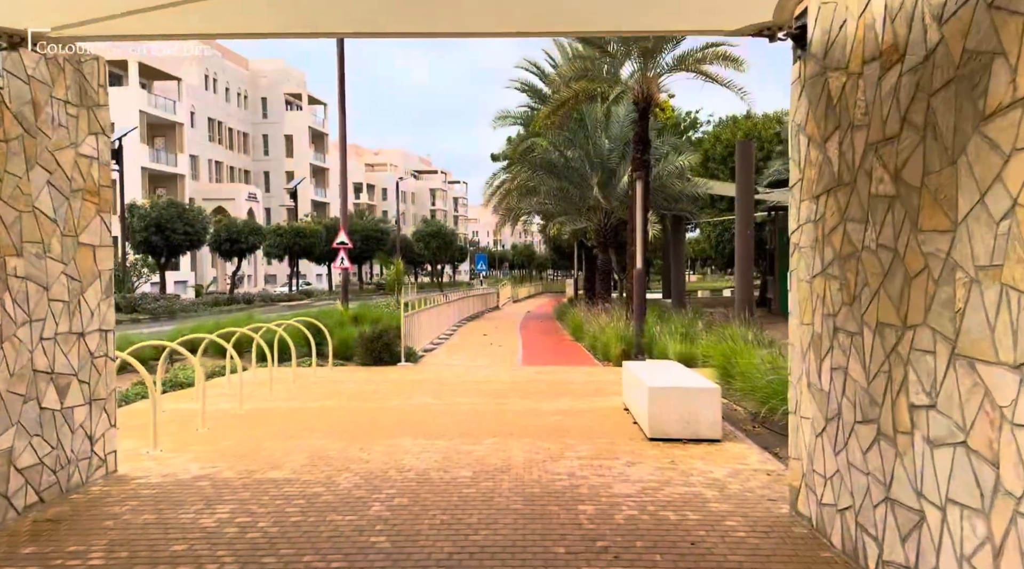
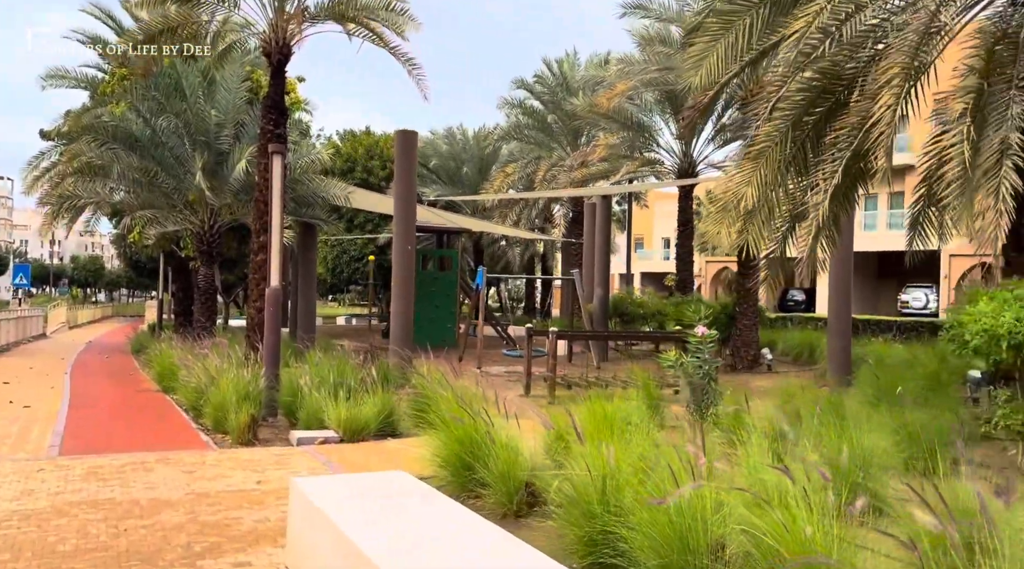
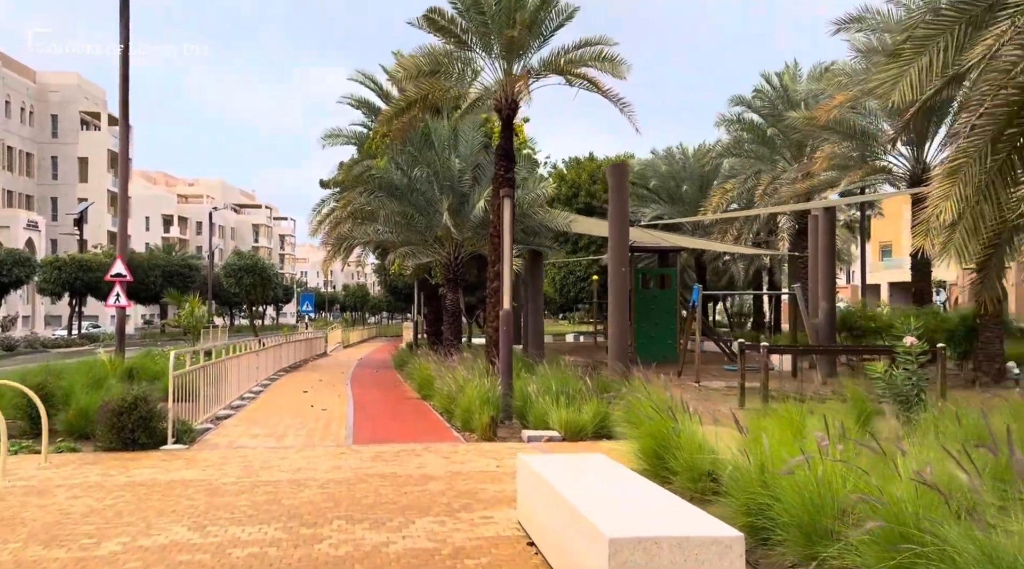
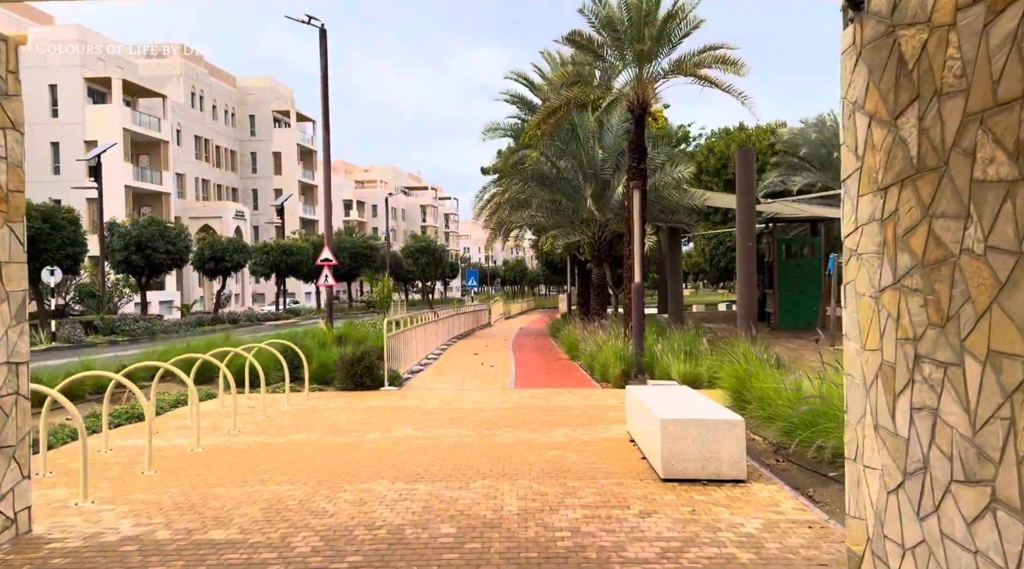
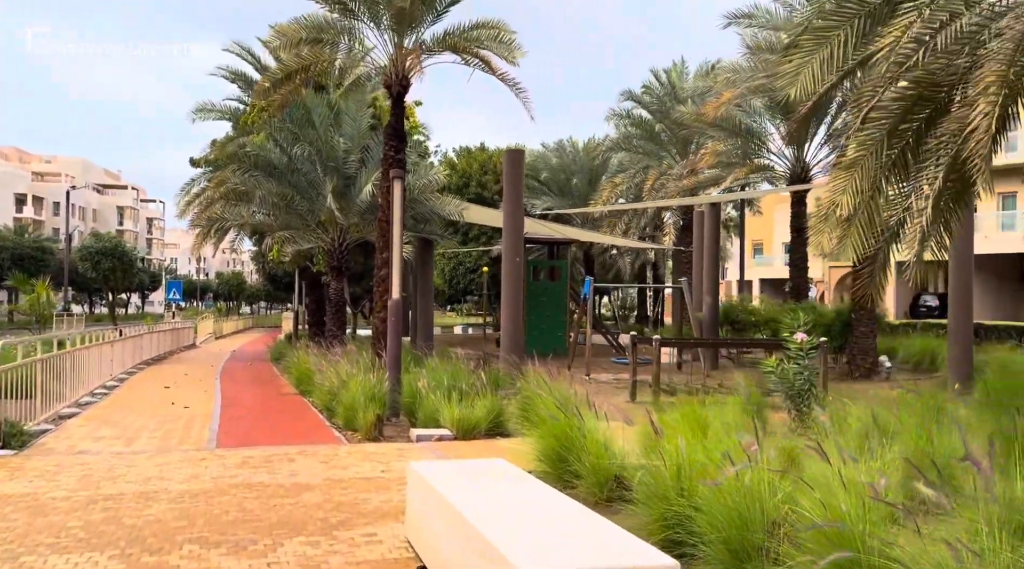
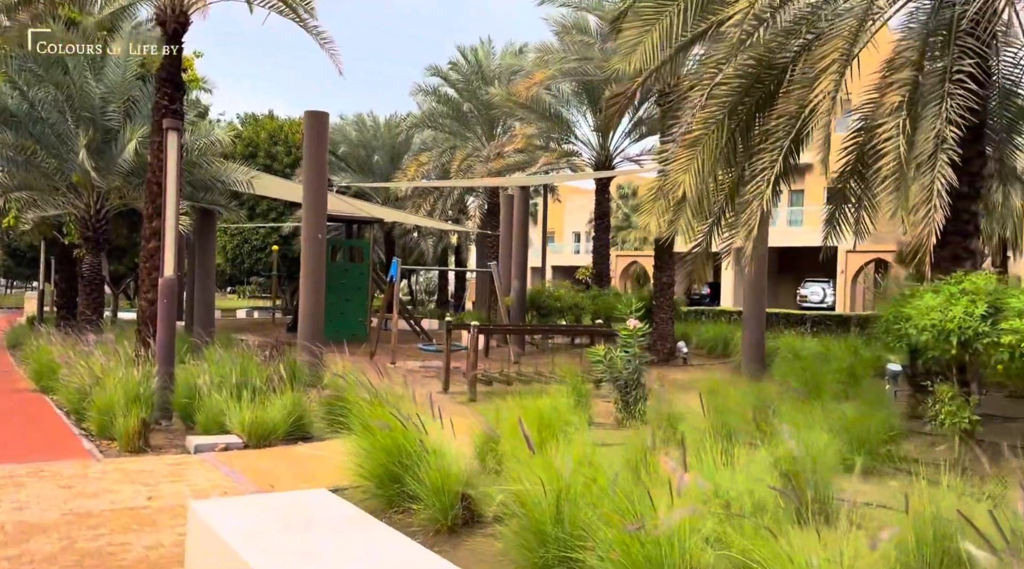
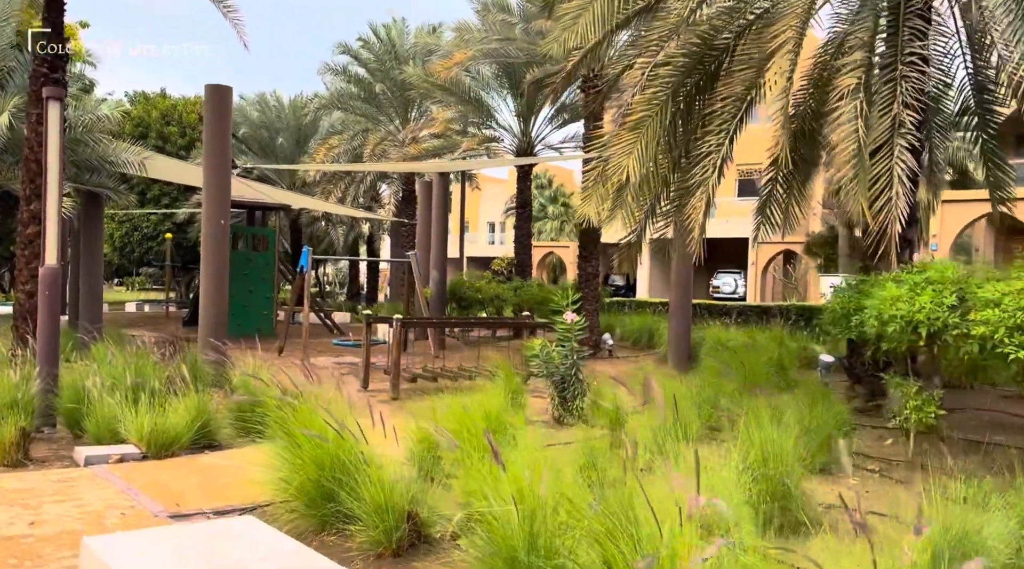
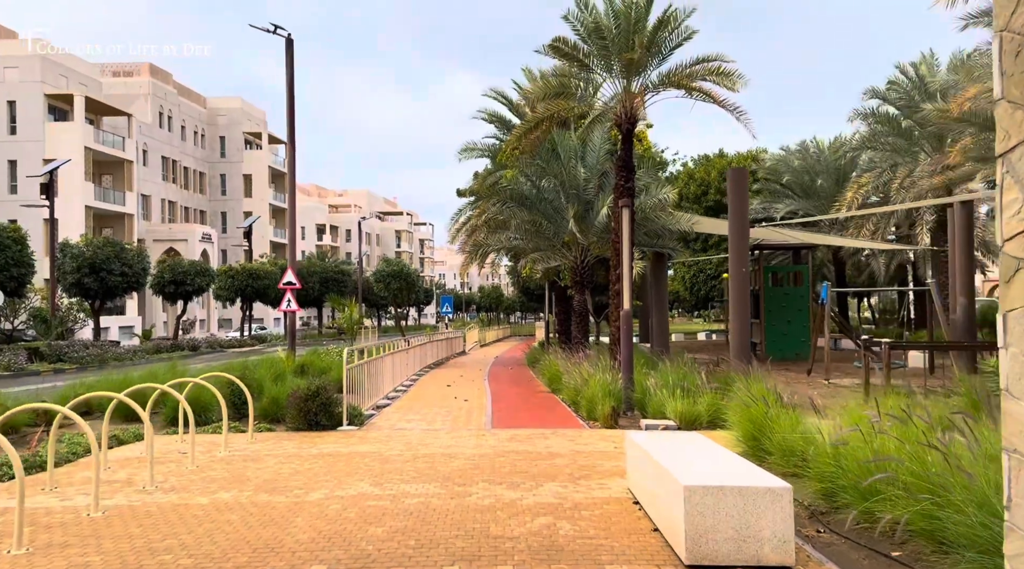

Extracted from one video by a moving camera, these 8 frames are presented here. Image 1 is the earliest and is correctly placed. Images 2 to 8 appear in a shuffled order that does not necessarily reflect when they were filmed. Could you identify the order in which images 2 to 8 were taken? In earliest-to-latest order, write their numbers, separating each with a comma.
4, 8, 3, 5, 2, 6, 7
